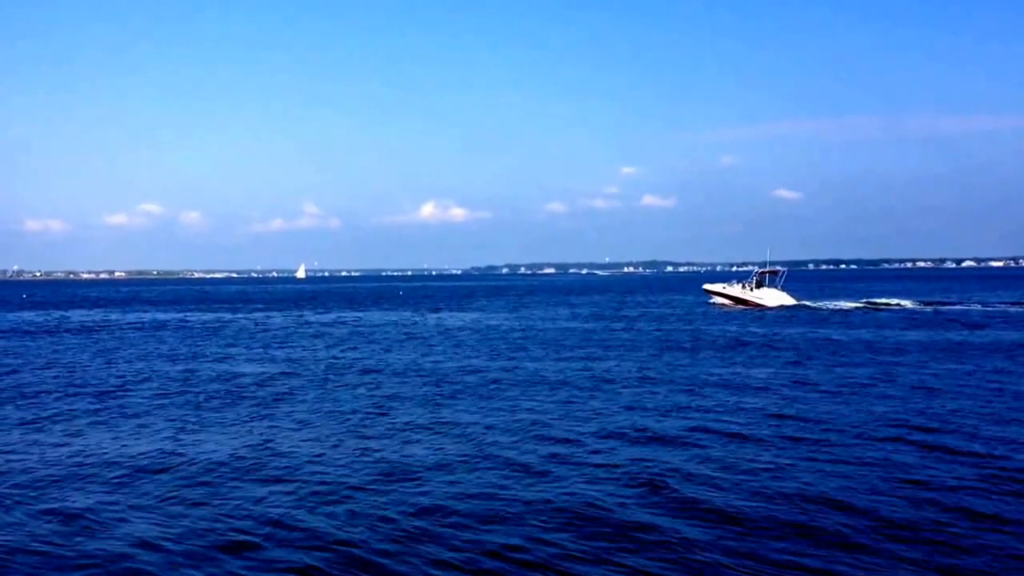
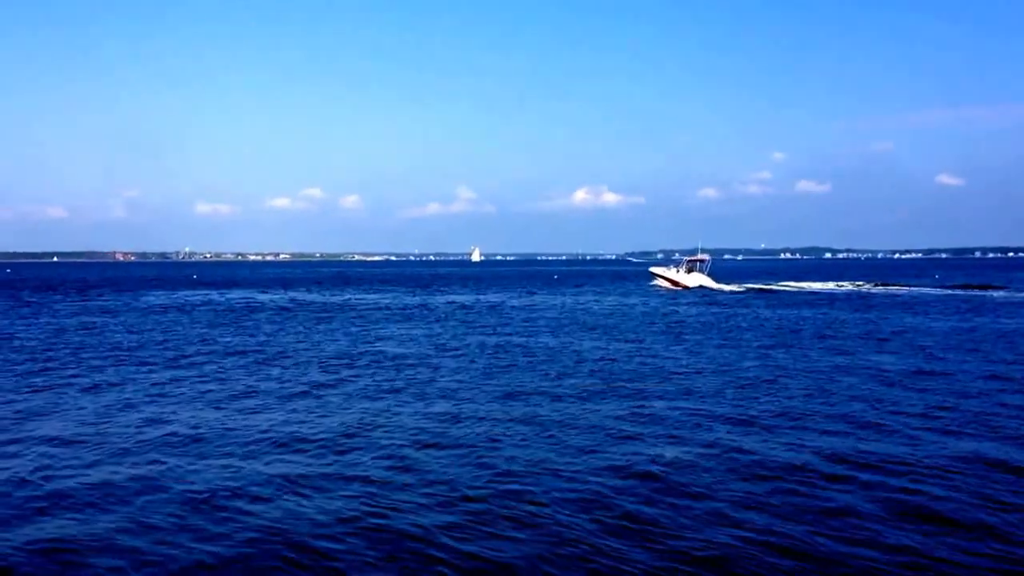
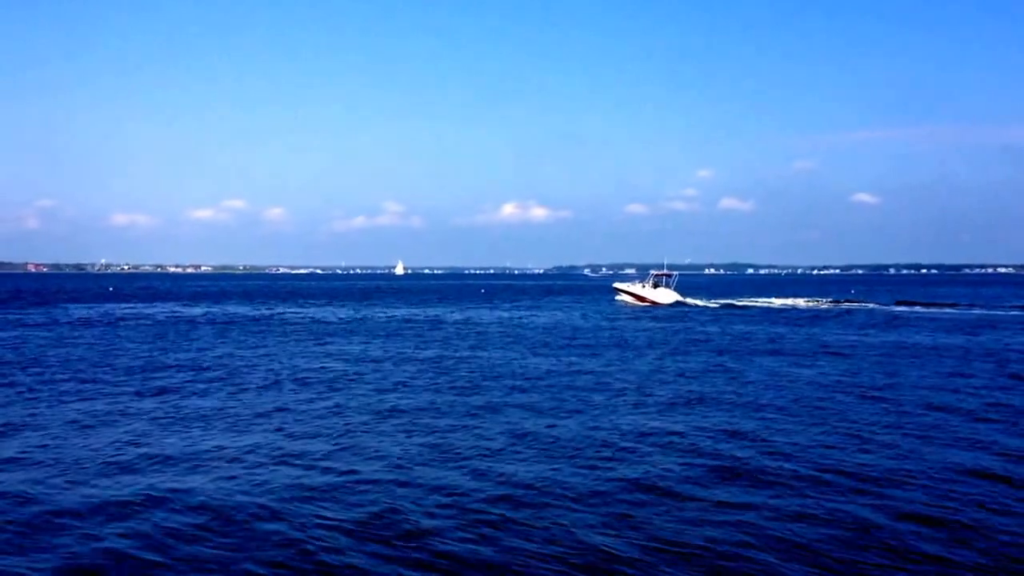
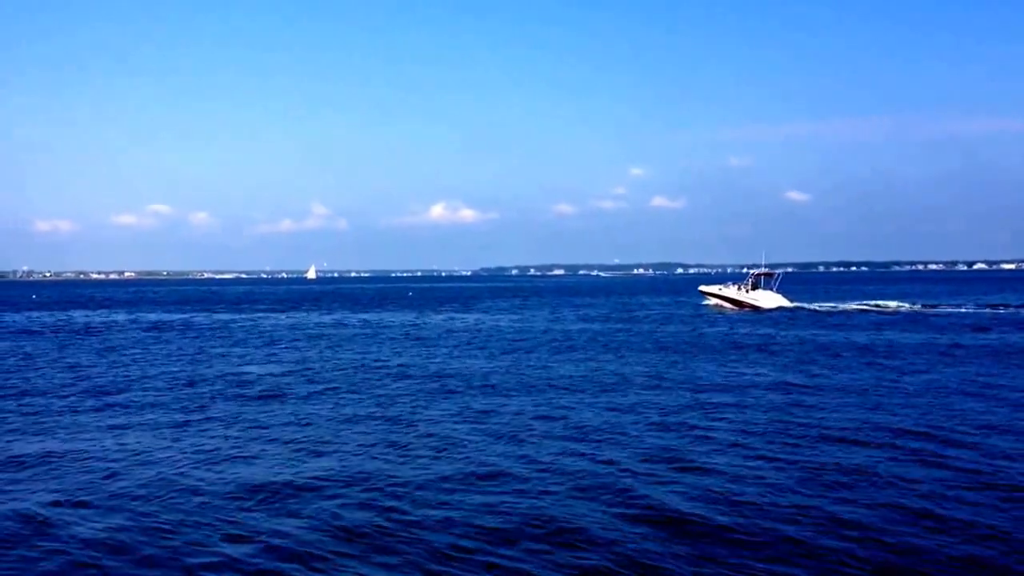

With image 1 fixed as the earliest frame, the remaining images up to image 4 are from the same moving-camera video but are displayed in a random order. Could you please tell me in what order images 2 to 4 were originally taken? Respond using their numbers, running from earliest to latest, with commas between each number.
4, 3, 2
